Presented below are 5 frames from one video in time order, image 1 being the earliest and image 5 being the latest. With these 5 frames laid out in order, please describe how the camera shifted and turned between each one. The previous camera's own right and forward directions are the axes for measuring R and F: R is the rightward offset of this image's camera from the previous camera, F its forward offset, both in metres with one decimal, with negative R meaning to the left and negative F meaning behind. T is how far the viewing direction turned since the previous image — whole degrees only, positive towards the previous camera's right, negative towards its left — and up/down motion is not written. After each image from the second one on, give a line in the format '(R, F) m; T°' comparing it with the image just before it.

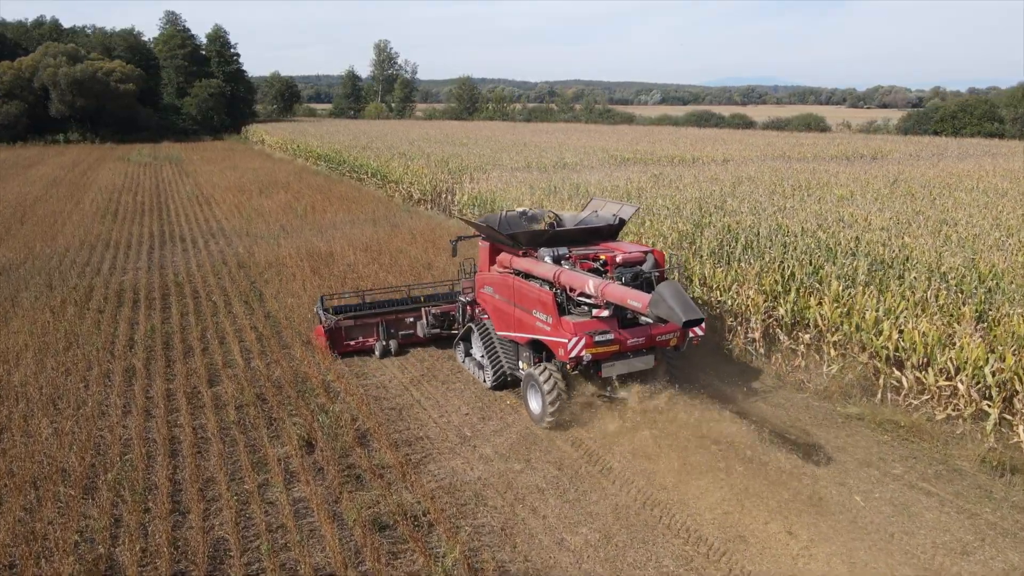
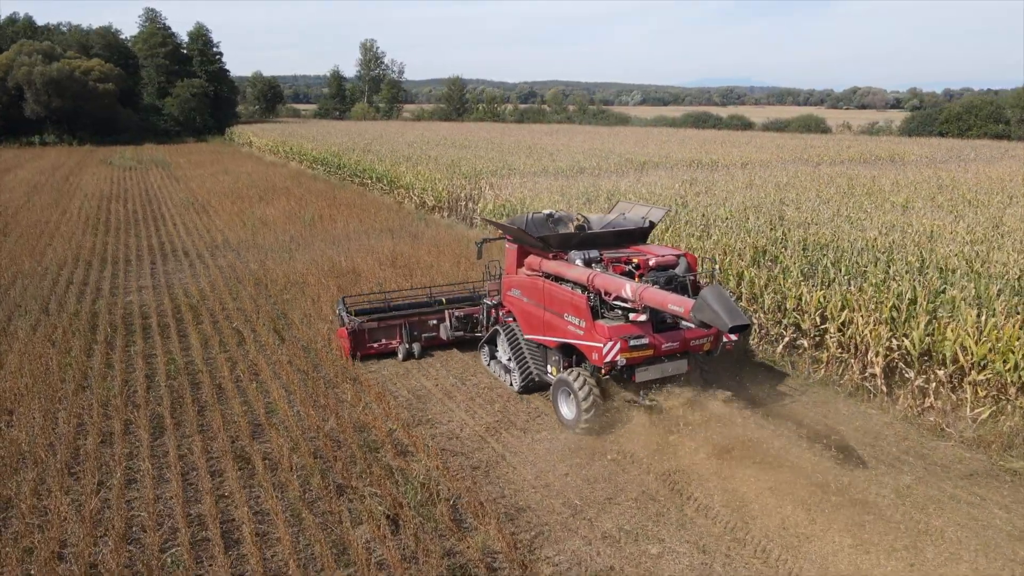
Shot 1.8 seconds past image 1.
(-1.1, +1.2) m; +2°
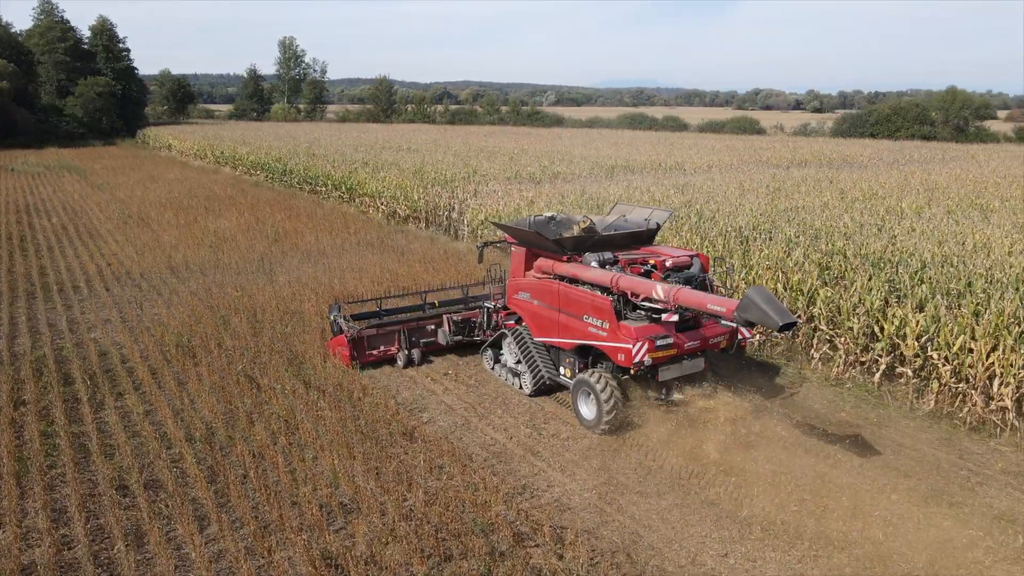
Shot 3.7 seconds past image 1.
(-1.6, +1.2) m; +6°
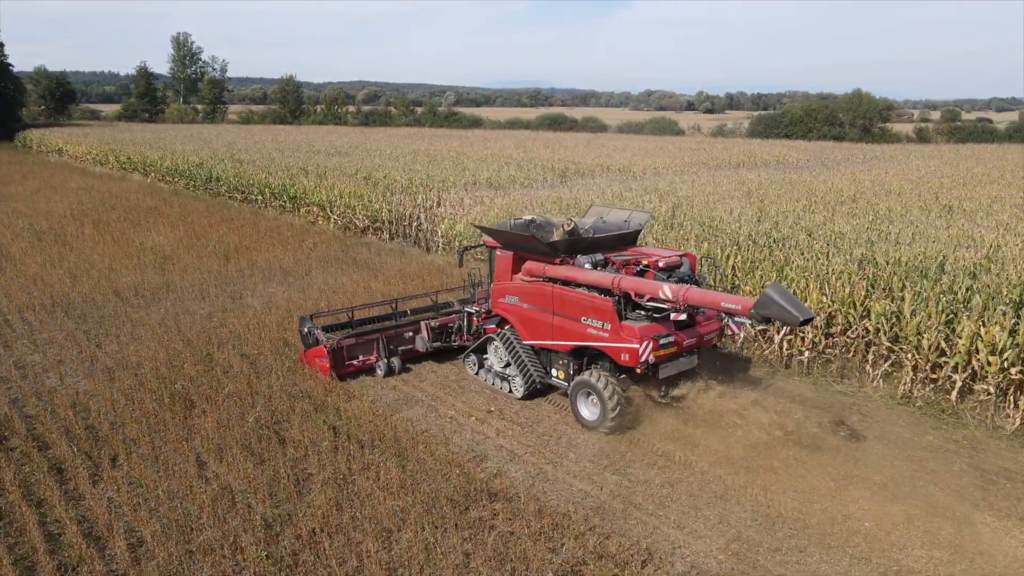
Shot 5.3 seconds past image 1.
(-1.5, +1.0) m; +8°
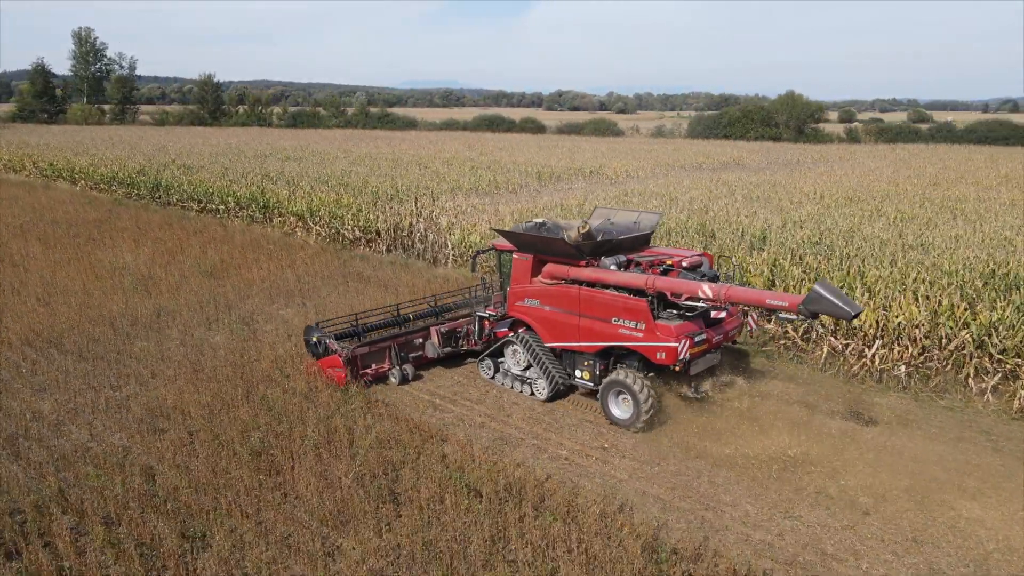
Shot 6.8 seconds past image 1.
(-1.8, +0.9) m; +7°
